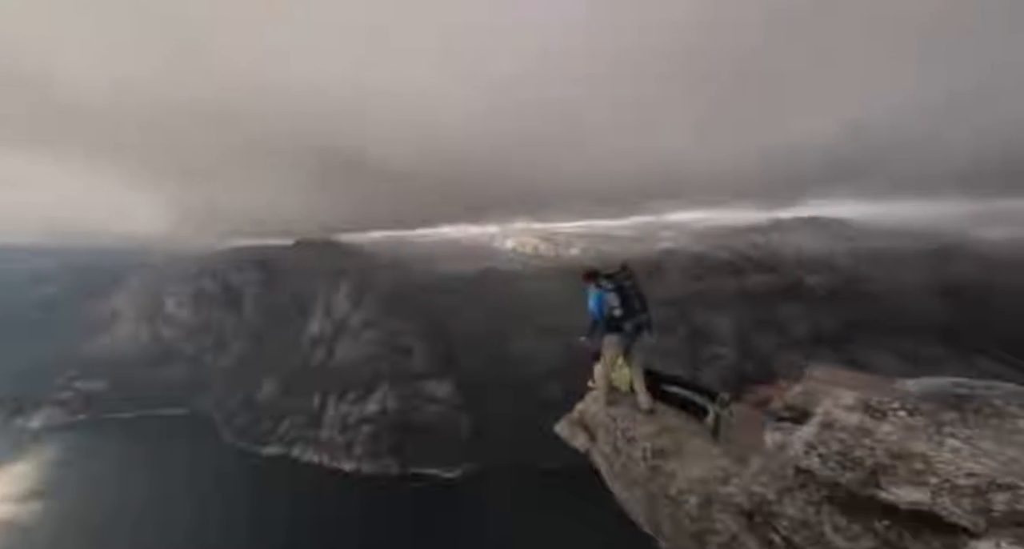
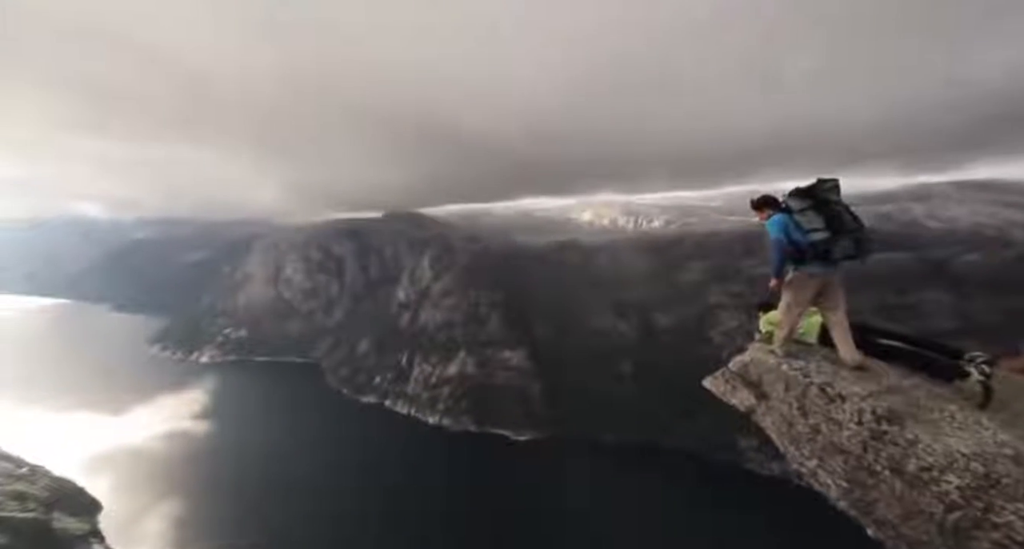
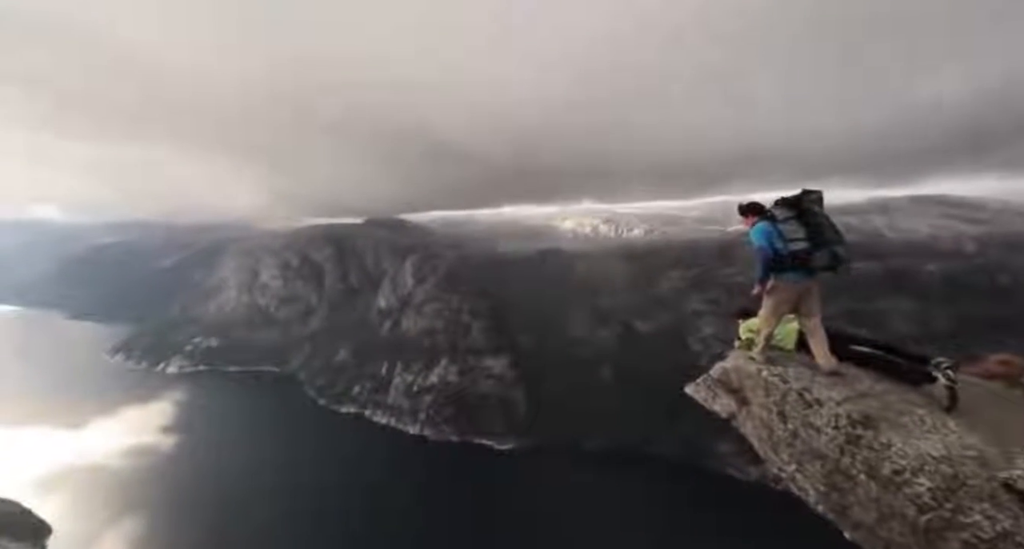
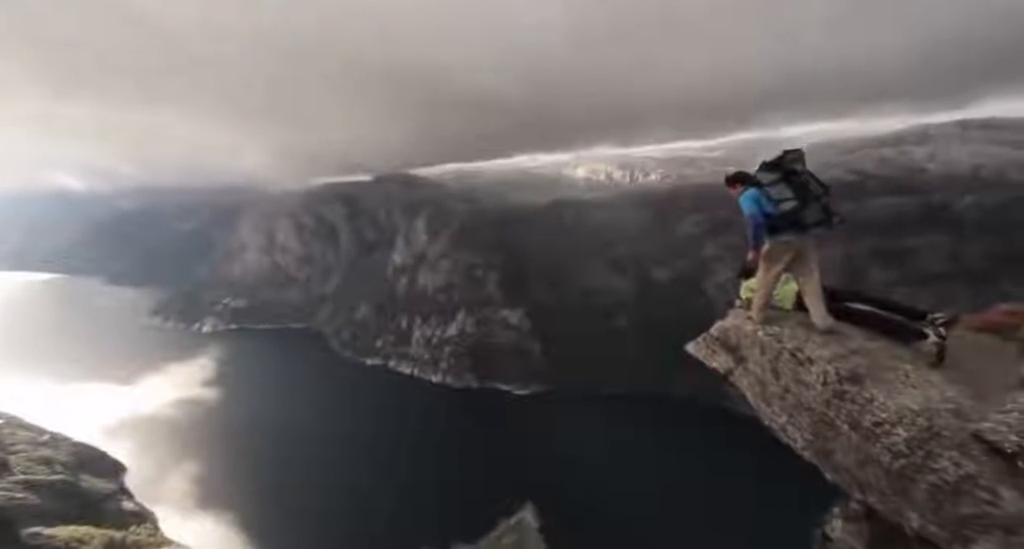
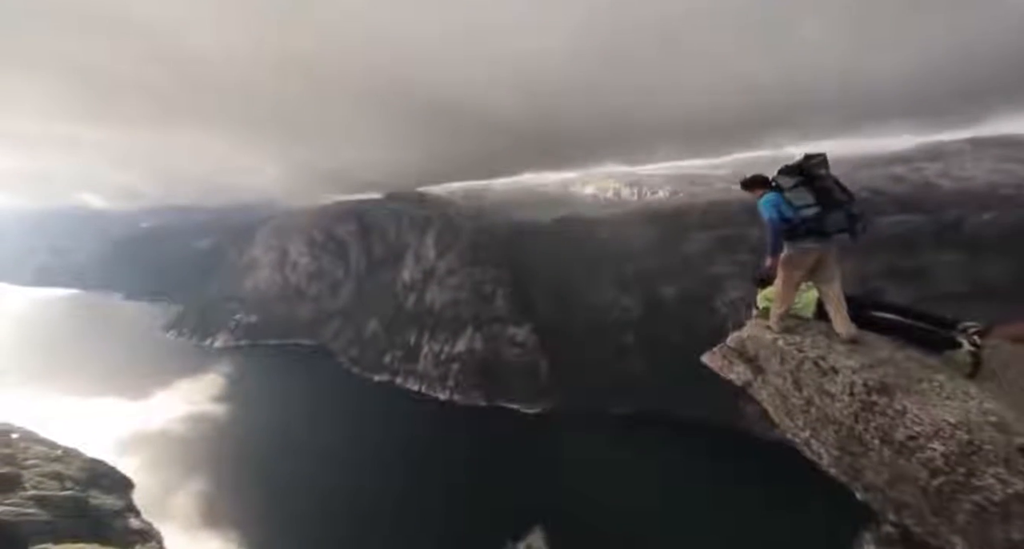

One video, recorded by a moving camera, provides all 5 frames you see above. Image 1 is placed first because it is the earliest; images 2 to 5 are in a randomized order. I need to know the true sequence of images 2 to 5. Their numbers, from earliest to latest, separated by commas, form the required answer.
3, 2, 5, 4
